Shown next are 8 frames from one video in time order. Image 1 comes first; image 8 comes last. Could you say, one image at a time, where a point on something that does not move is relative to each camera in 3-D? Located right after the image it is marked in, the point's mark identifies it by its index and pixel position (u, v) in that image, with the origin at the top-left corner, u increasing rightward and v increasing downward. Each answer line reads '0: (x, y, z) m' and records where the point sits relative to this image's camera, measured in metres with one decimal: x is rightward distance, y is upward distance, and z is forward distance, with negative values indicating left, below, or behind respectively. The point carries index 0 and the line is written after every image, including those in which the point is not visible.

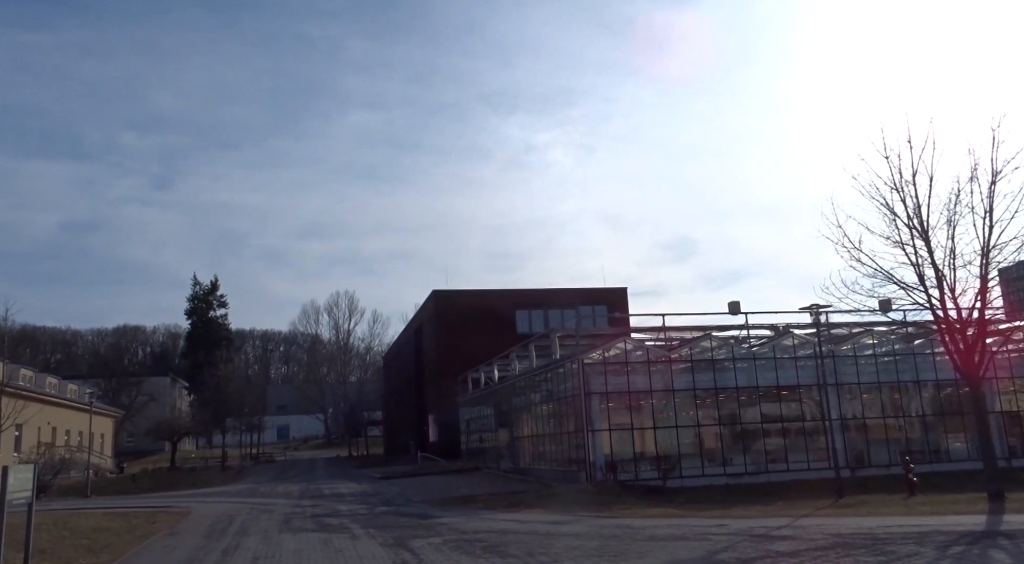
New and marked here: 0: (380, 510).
0: (-3.1, -5.6, +19.0) m
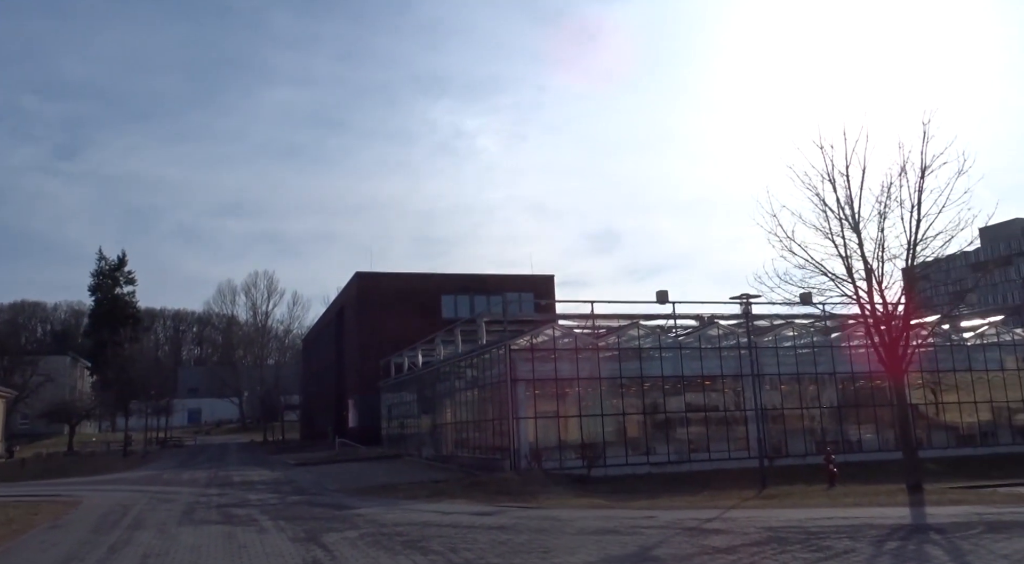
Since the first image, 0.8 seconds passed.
0: (-4.9, -5.1, +18.4) m
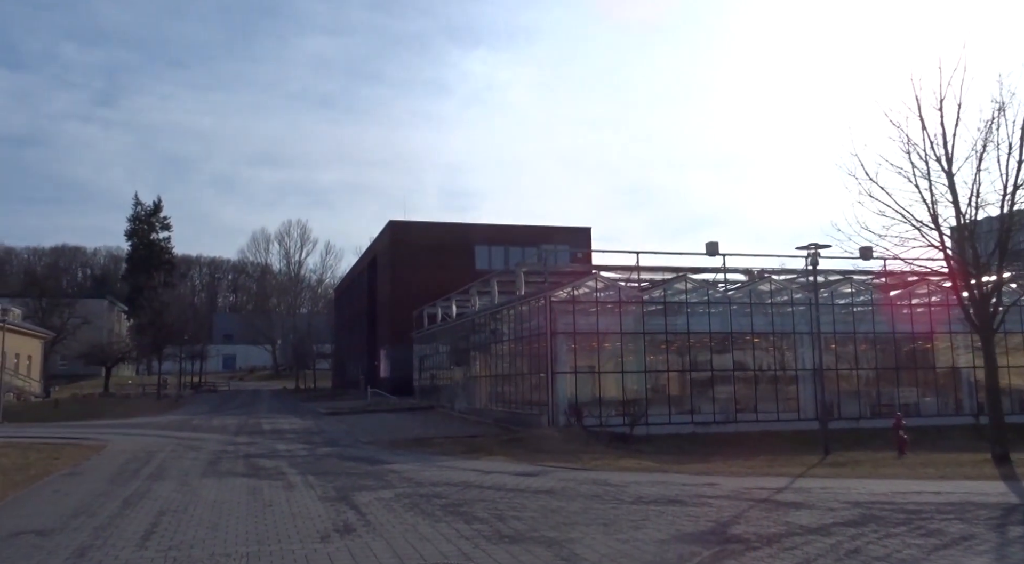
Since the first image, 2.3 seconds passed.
0: (-4.2, -3.9, +18.3) m
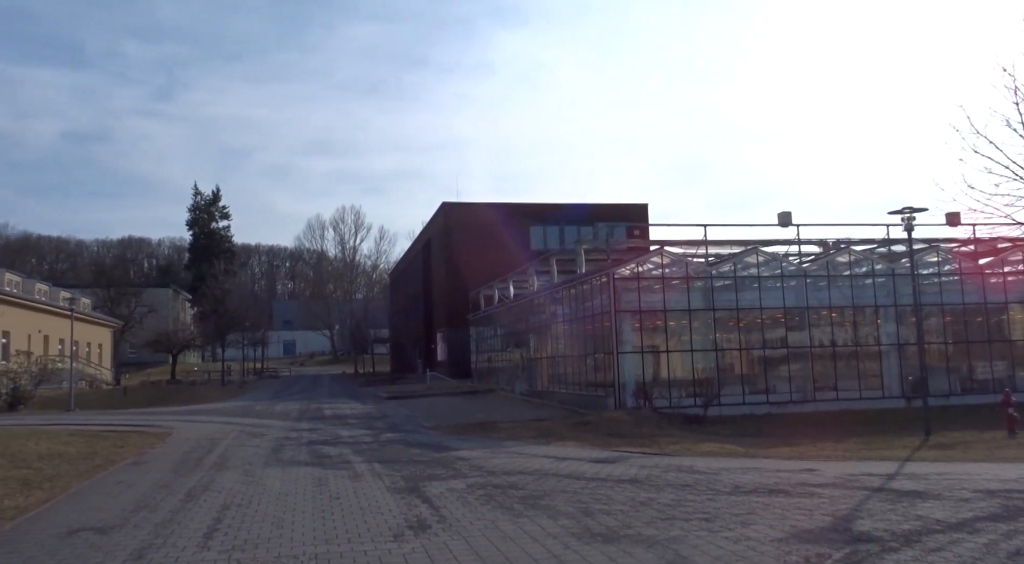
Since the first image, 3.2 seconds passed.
0: (-2.8, -3.5, +18.2) m
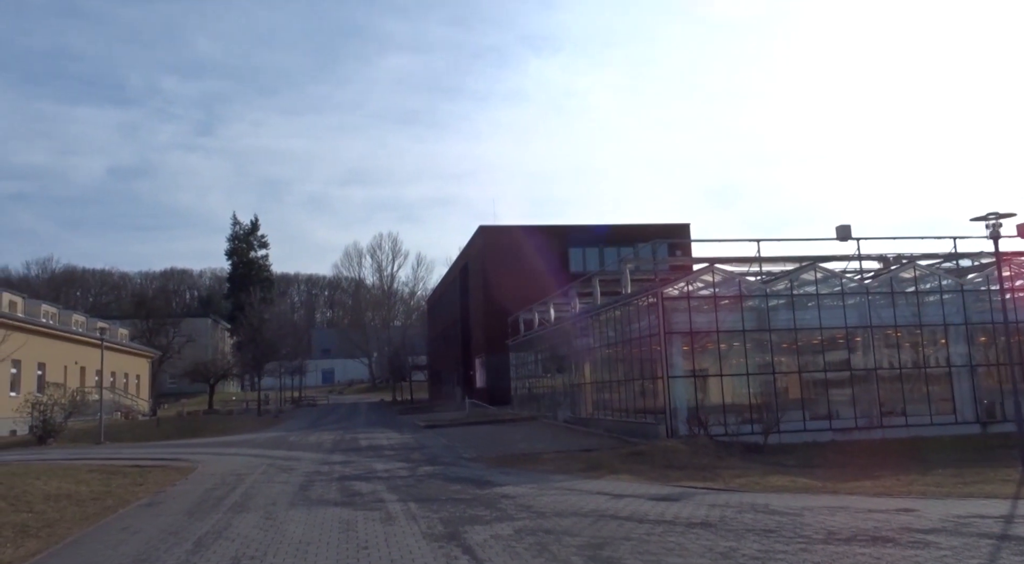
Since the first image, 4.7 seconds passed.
0: (-1.9, -4.1, +17.7) m
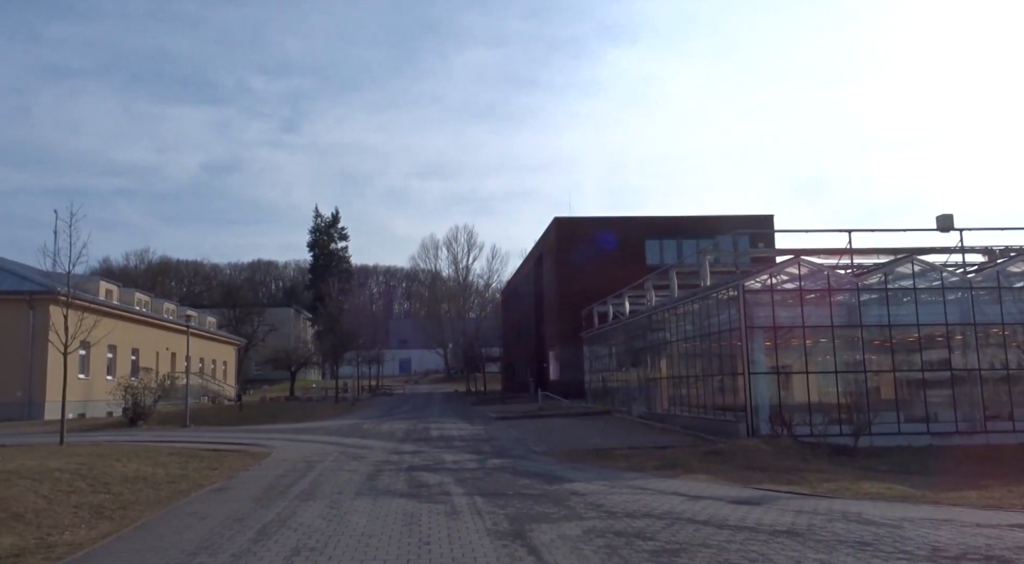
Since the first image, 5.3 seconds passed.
0: (-0.3, -3.9, +17.6) m
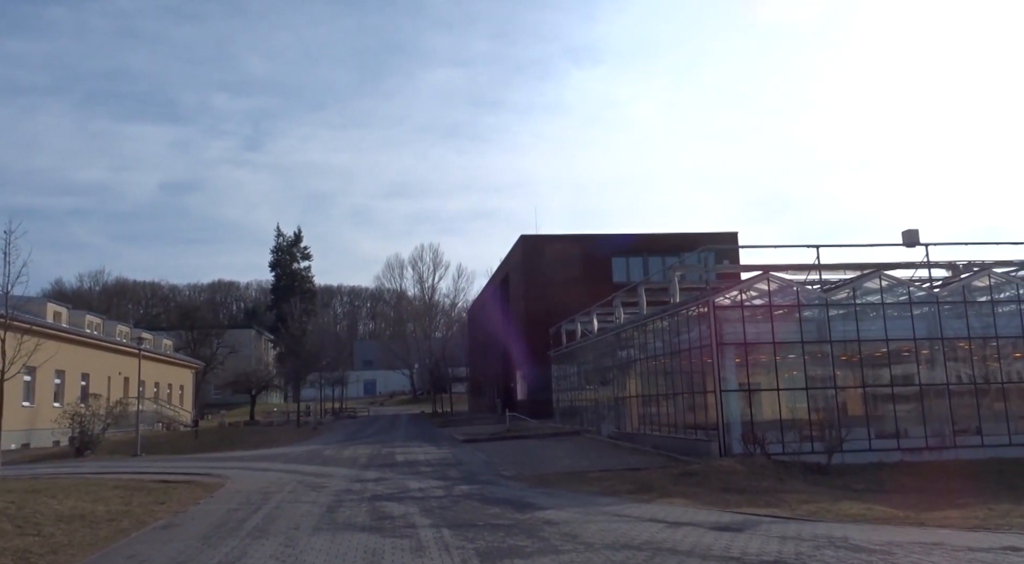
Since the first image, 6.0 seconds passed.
0: (-1.0, -4.3, +17.3) m
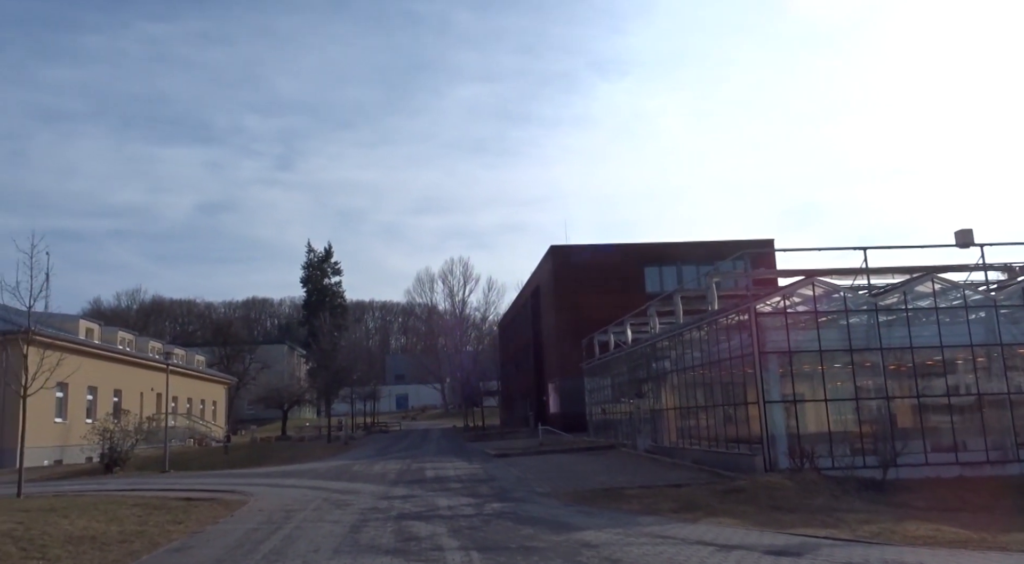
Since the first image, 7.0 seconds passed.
0: (-0.3, -4.5, +16.9) m
